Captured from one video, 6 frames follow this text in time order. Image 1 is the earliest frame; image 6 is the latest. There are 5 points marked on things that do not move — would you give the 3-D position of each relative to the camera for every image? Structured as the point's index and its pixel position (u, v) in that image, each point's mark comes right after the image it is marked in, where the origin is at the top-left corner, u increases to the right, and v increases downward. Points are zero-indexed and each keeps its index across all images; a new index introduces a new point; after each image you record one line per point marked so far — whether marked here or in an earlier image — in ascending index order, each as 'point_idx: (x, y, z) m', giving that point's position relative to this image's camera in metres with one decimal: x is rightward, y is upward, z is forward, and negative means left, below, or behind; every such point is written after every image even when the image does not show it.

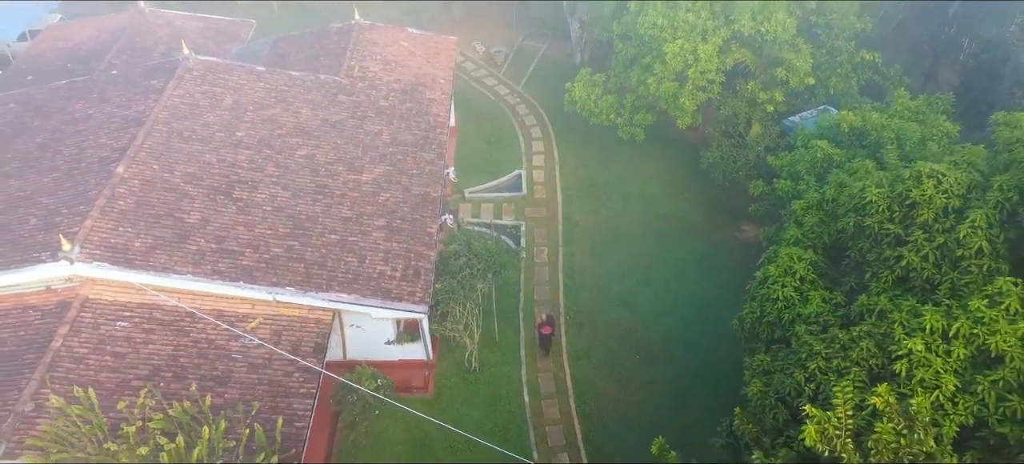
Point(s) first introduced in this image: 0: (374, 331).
0: (-3.3, -2.3, +14.4) m
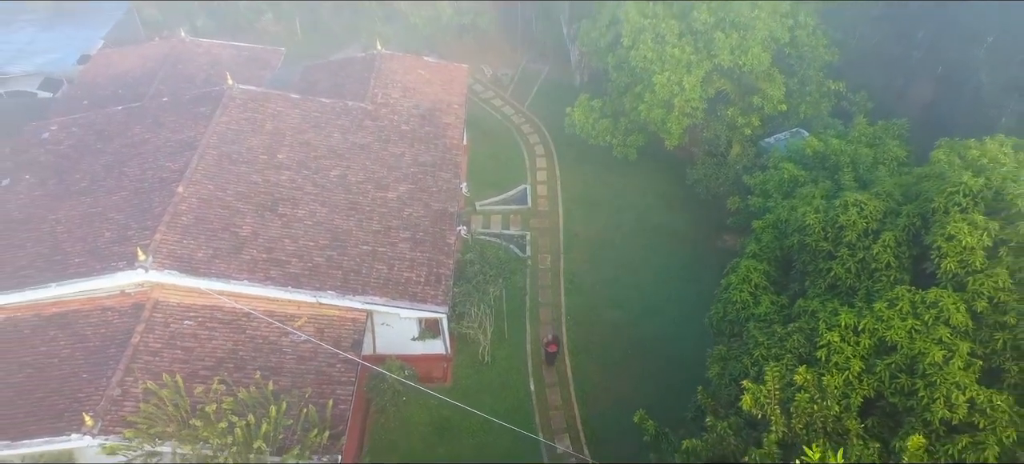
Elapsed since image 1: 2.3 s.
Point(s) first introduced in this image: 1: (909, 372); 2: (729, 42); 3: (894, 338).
0: (-3.0, -2.6, +16.7) m
1: (+5.8, -2.1, +8.9) m
2: (+6.9, +6.1, +19.5) m
3: (+5.7, -1.6, +9.1) m
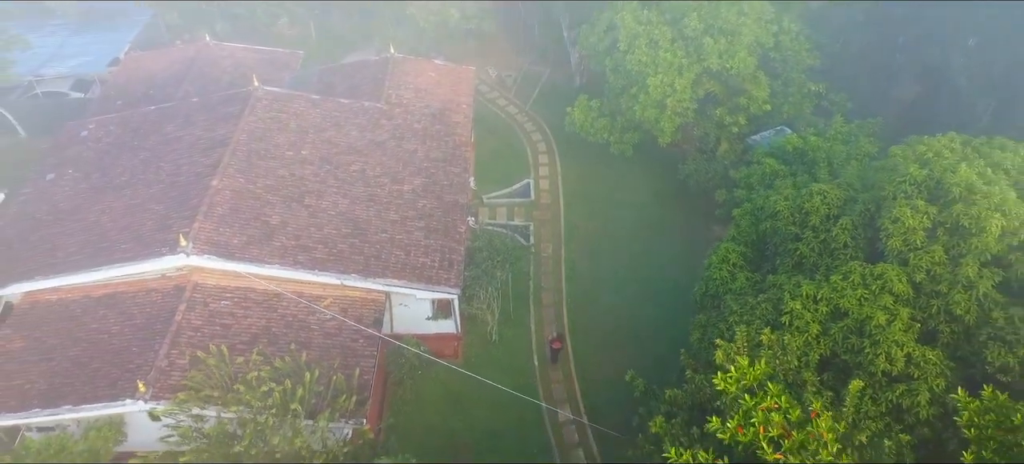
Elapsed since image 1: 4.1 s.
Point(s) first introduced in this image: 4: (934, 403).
0: (-2.9, -2.3, +18.3) m
1: (+6.0, -1.8, +10.5) m
2: (+7.1, +6.4, +21.1) m
3: (+5.9, -1.3, +10.7) m
4: (+6.8, -2.8, +9.8) m
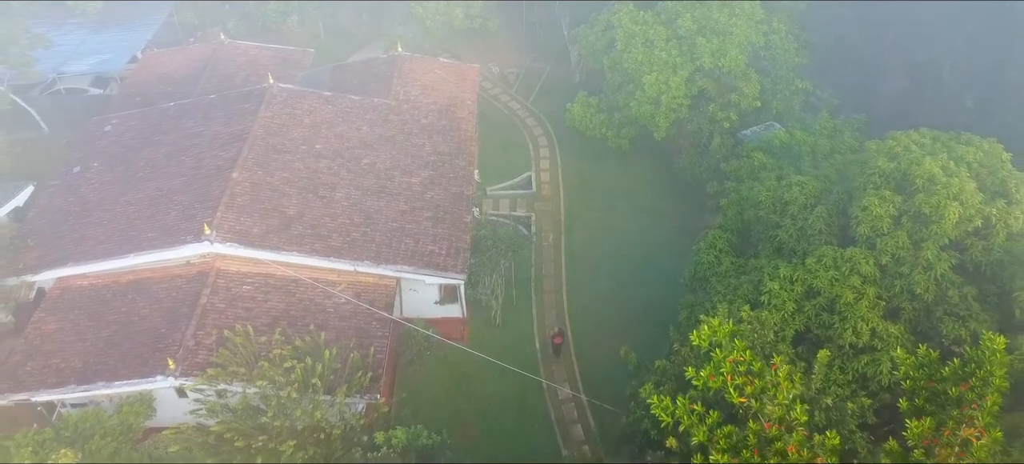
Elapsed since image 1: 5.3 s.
0: (-2.8, -2.0, +19.4) m
1: (+6.1, -1.5, +11.6) m
2: (+7.2, +6.7, +22.1) m
3: (+6.0, -1.0, +11.8) m
4: (+6.9, -2.5, +11.0) m
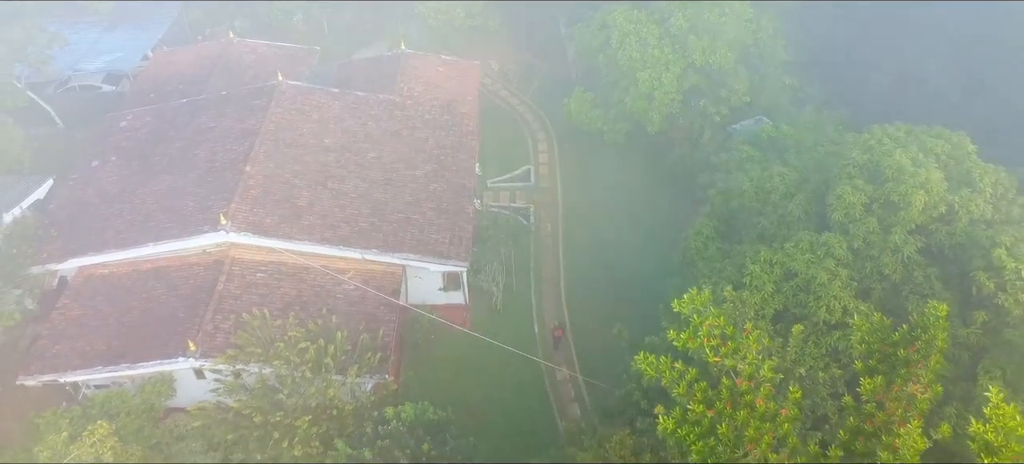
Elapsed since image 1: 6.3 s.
0: (-2.8, -1.7, +20.4) m
1: (+6.1, -1.2, +12.6) m
2: (+7.2, +7.1, +23.0) m
3: (+6.0, -0.7, +12.8) m
4: (+7.0, -2.2, +12.0) m
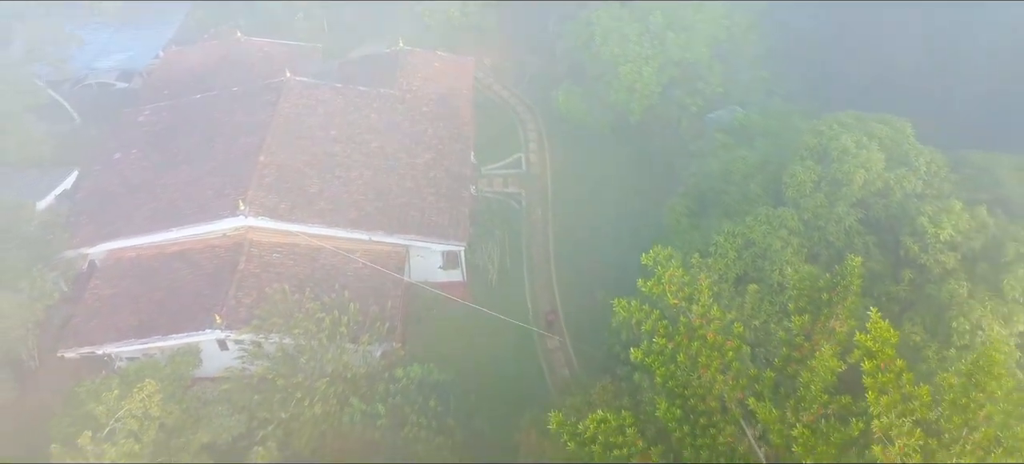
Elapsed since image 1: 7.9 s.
0: (-3.0, -1.1, +22.2) m
1: (+6.0, -0.6, +14.6) m
2: (+6.8, +7.9, +24.9) m
3: (+5.9, -0.1, +14.8) m
4: (+6.9, -1.6, +13.9) m
